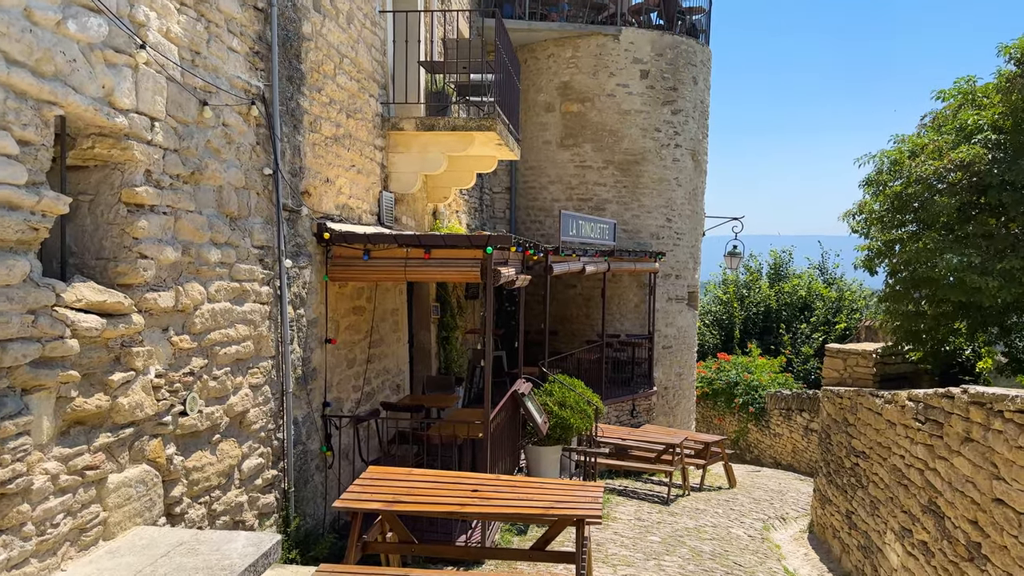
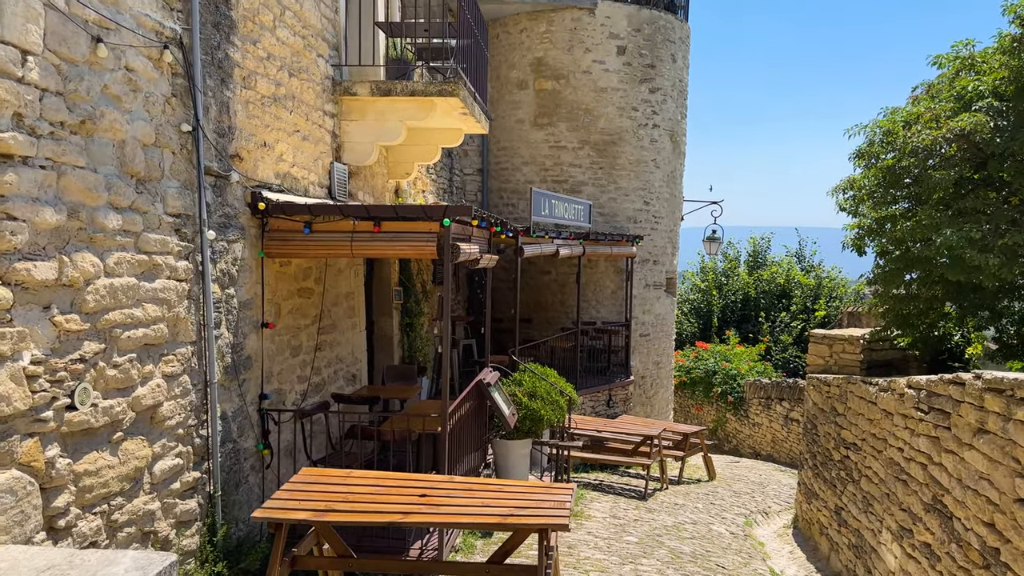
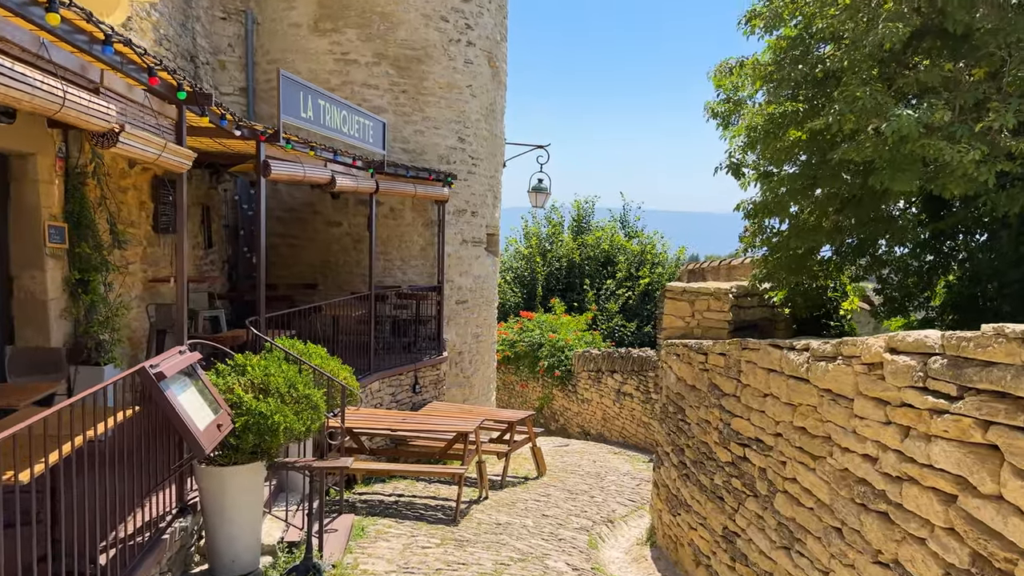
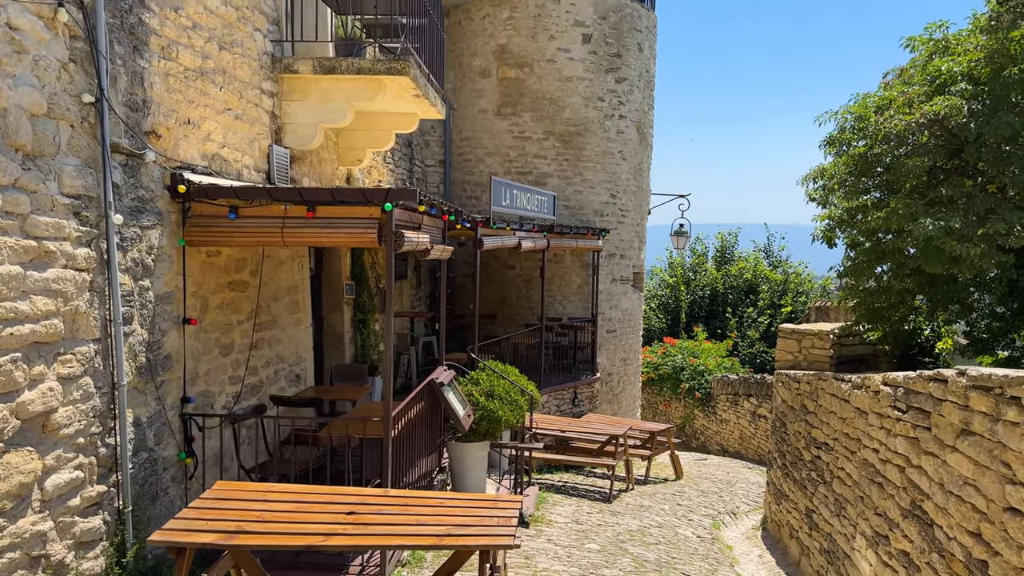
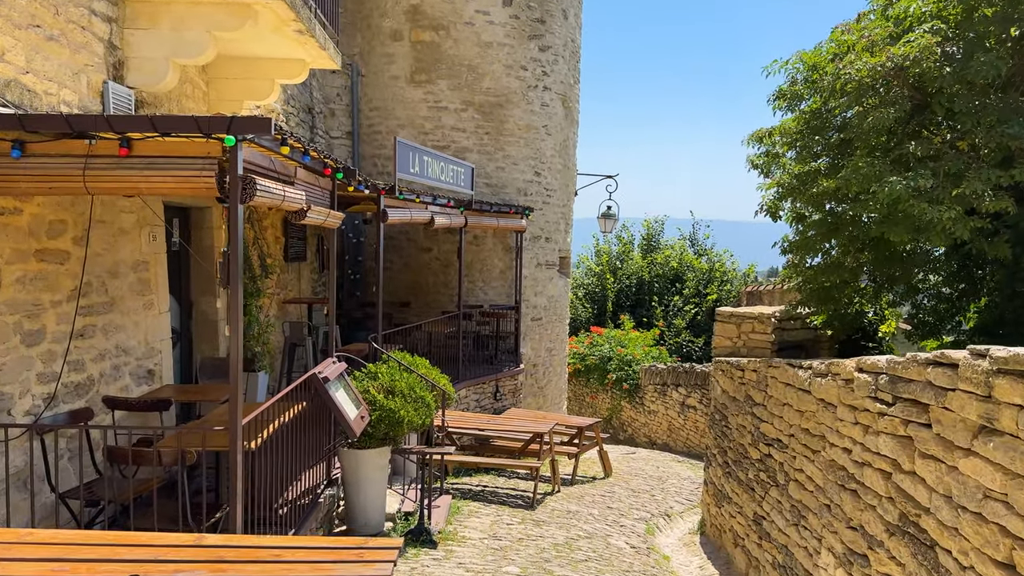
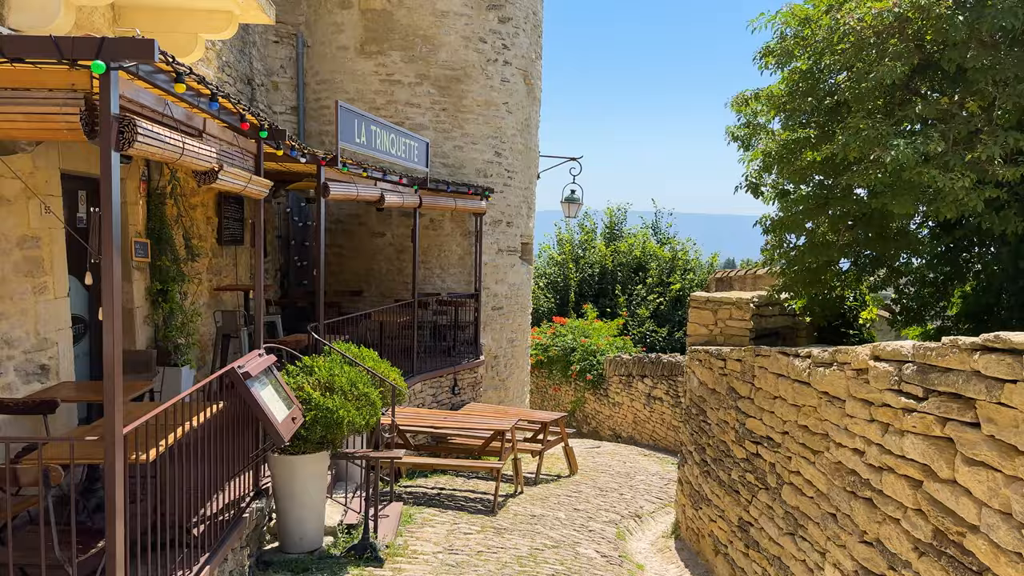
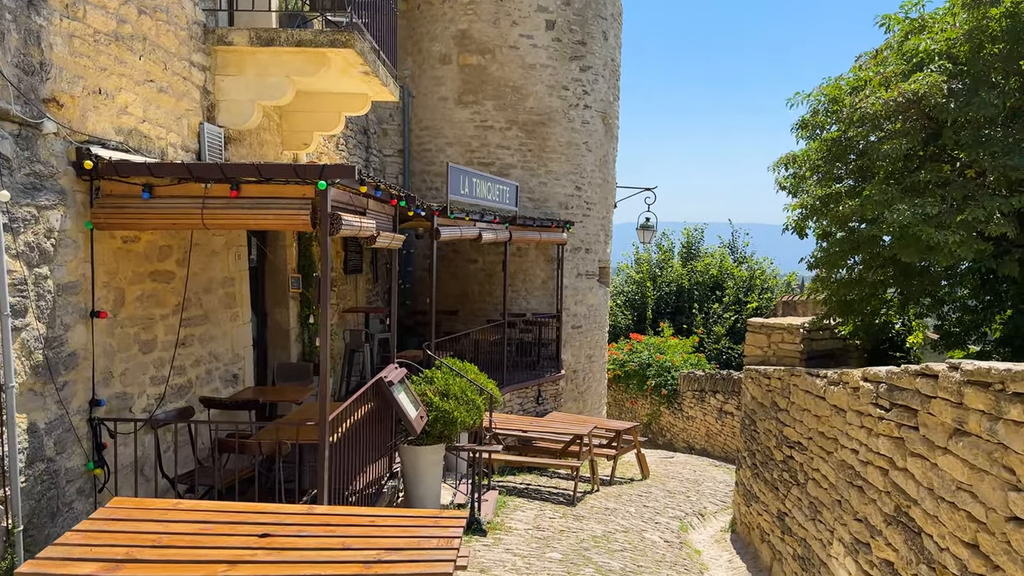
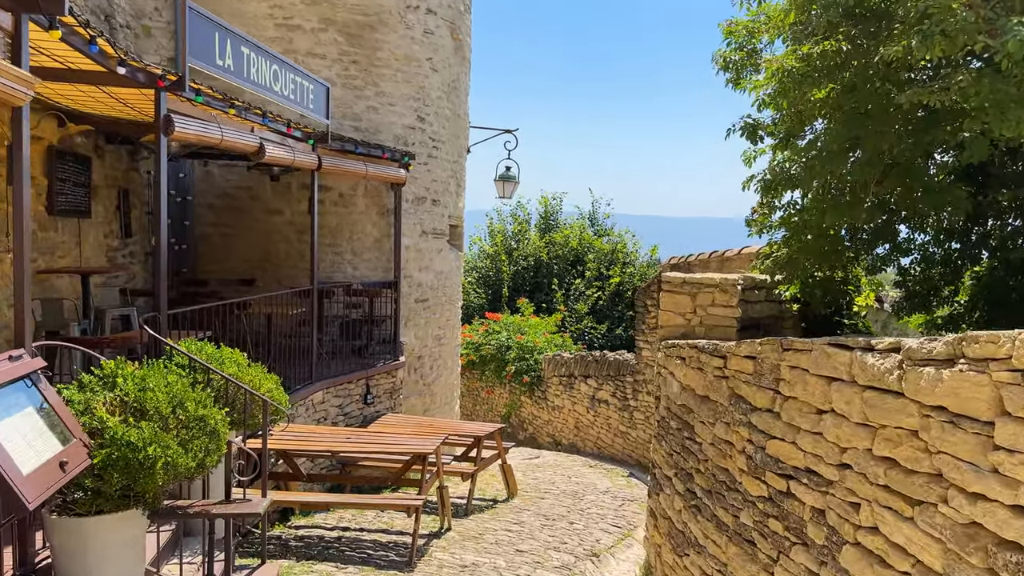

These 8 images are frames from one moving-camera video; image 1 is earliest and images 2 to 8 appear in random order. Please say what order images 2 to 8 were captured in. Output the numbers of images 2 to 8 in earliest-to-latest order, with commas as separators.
2, 4, 7, 5, 6, 3, 8
